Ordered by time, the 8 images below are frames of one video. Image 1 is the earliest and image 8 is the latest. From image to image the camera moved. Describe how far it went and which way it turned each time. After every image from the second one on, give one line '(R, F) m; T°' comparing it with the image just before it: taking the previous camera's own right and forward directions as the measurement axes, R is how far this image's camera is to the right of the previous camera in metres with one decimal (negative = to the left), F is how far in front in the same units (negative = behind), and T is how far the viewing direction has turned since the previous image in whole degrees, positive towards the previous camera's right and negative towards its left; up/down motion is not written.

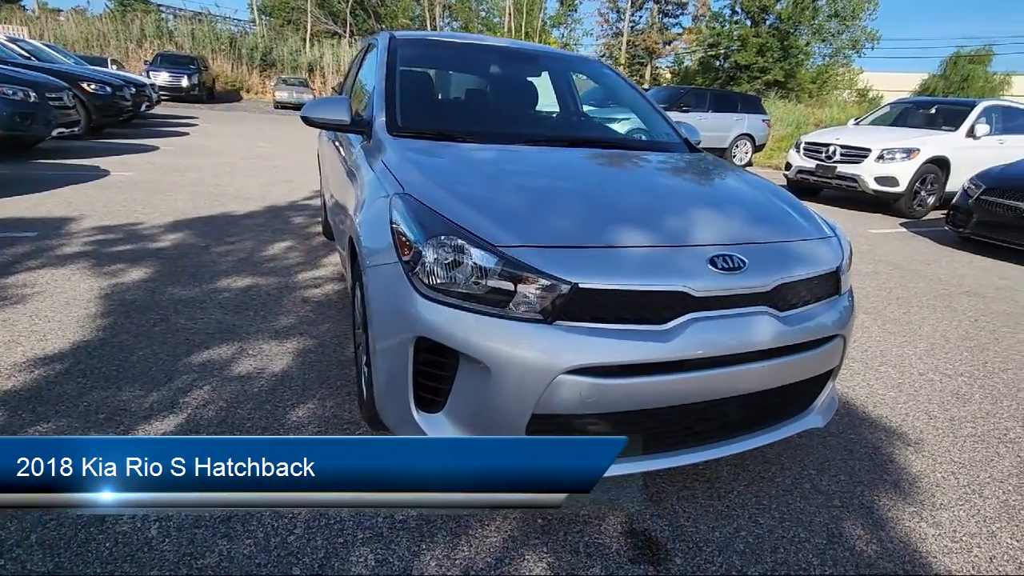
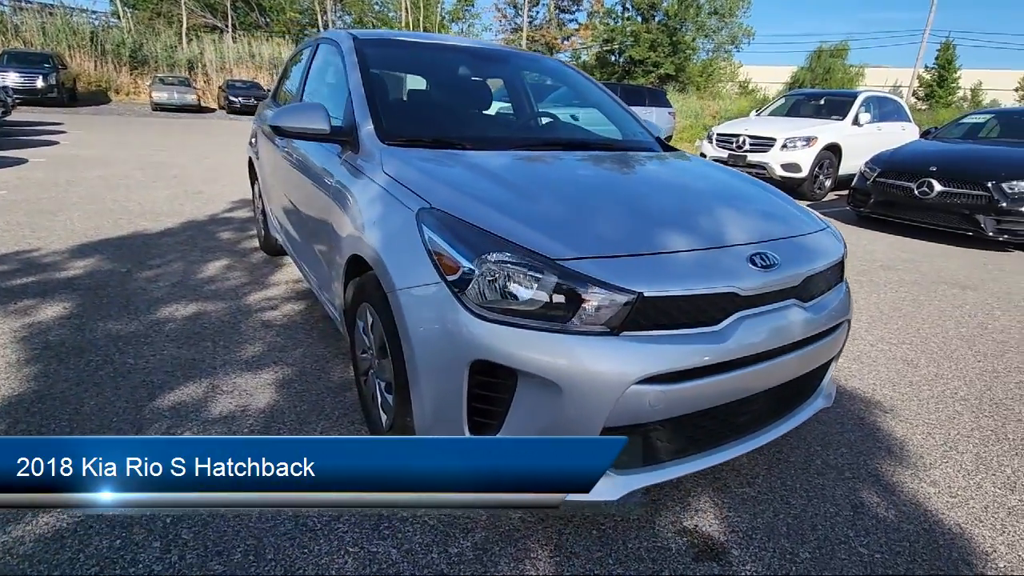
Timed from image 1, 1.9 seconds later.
(-0.5, +0.1) m; +11°
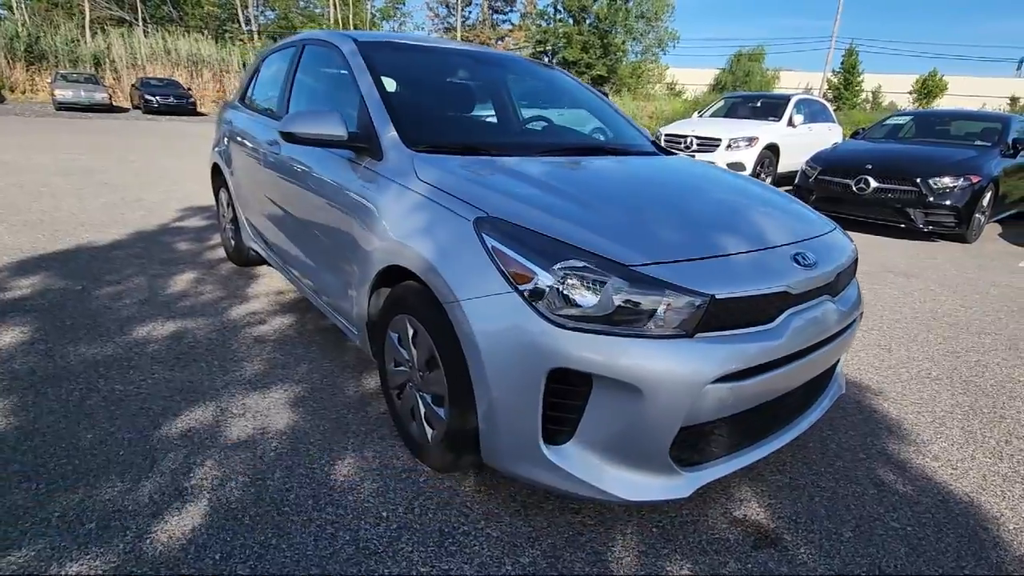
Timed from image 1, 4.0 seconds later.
(-0.5, 0.0) m; +8°
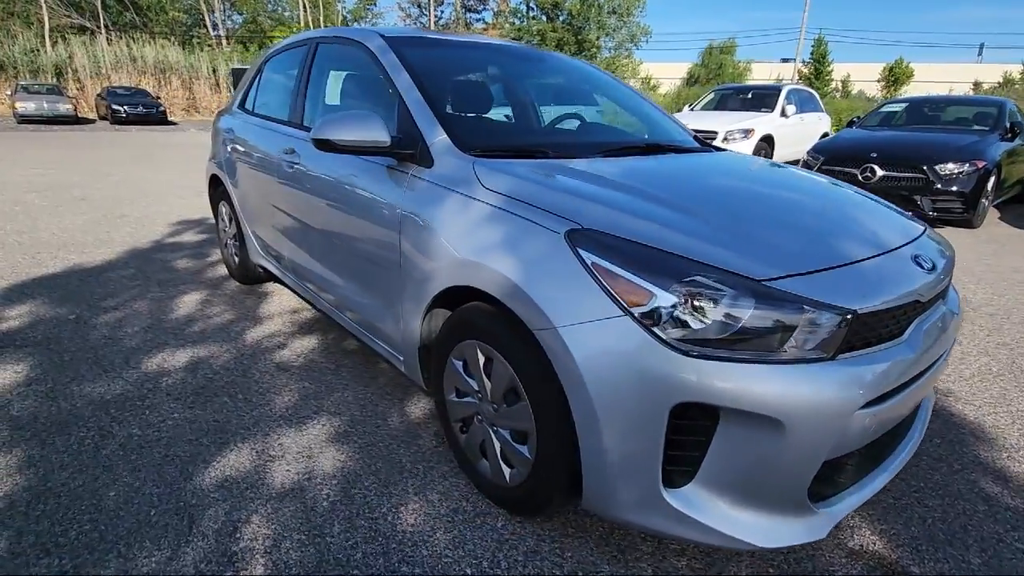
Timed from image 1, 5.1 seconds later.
(-0.3, +0.3) m; +2°
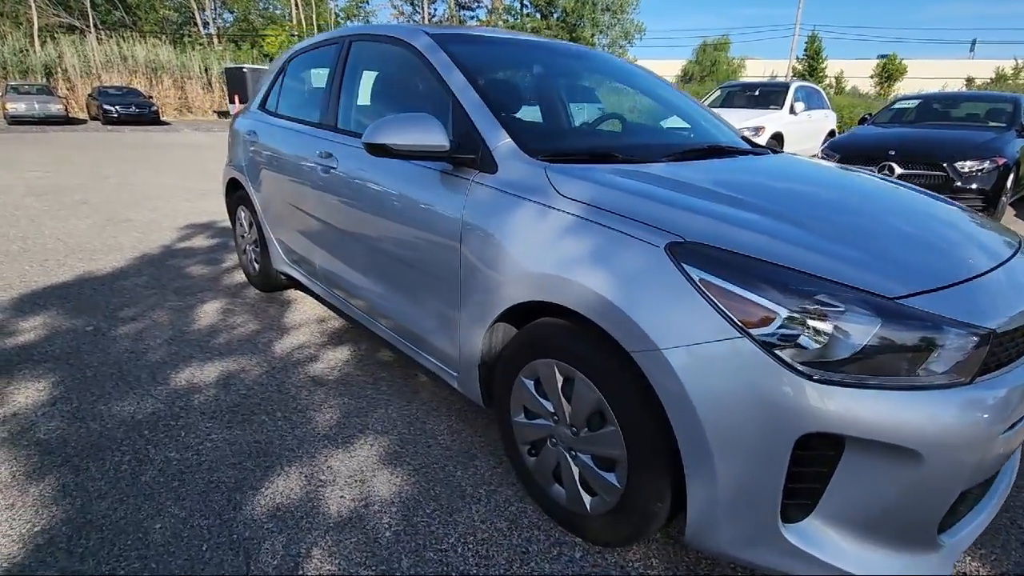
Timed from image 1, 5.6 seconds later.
(-0.3, +0.1) m; +1°
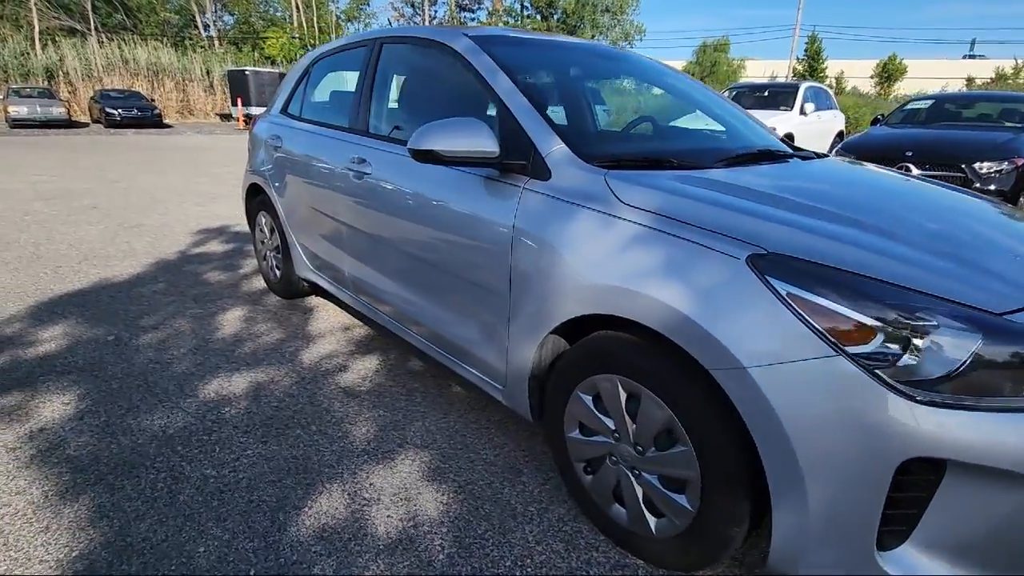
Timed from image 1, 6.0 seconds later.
(-0.2, +0.1) m; 0°
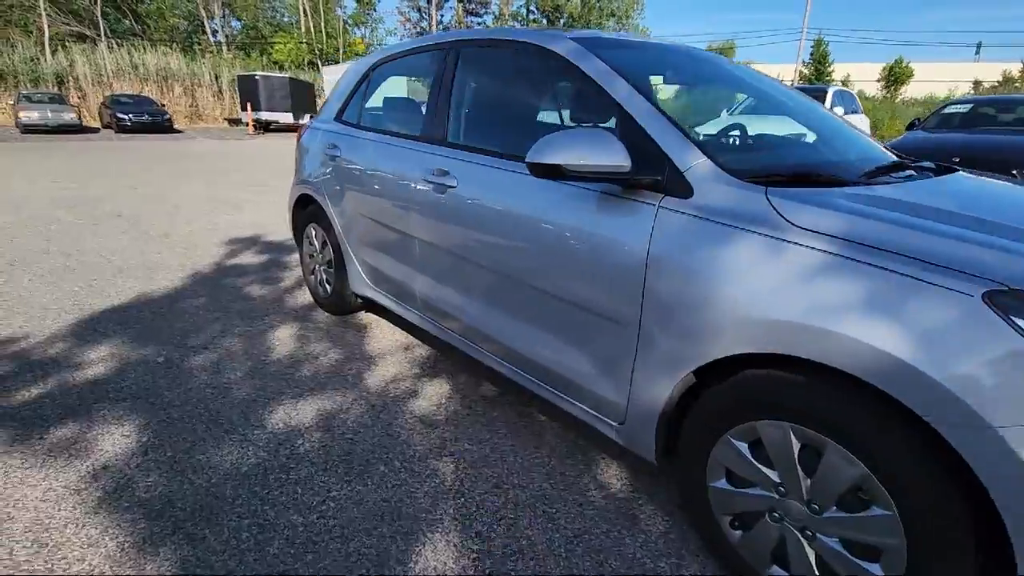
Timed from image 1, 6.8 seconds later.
(-0.4, +0.2) m; 0°
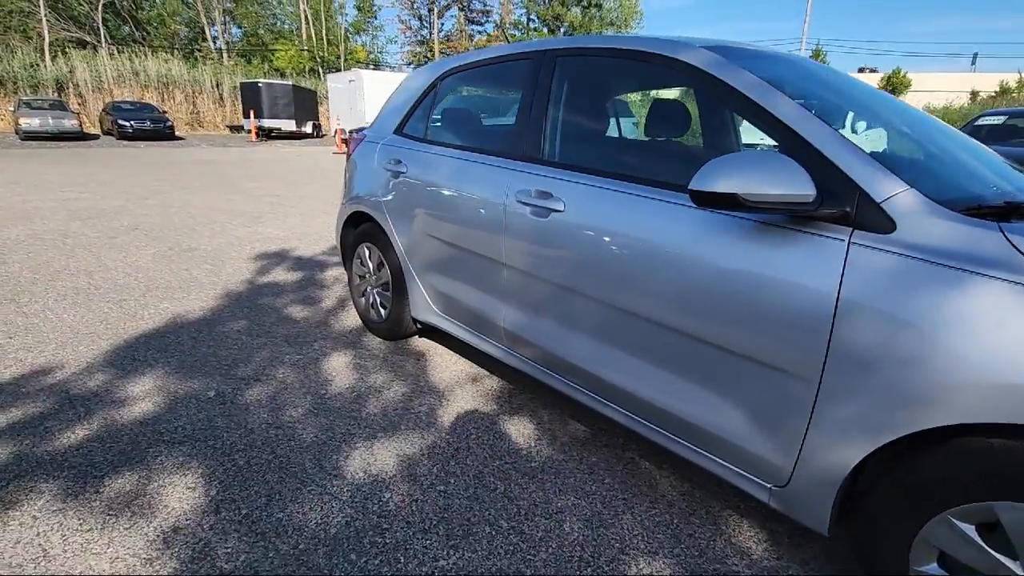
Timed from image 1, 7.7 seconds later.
(-0.4, +0.3) m; 0°
